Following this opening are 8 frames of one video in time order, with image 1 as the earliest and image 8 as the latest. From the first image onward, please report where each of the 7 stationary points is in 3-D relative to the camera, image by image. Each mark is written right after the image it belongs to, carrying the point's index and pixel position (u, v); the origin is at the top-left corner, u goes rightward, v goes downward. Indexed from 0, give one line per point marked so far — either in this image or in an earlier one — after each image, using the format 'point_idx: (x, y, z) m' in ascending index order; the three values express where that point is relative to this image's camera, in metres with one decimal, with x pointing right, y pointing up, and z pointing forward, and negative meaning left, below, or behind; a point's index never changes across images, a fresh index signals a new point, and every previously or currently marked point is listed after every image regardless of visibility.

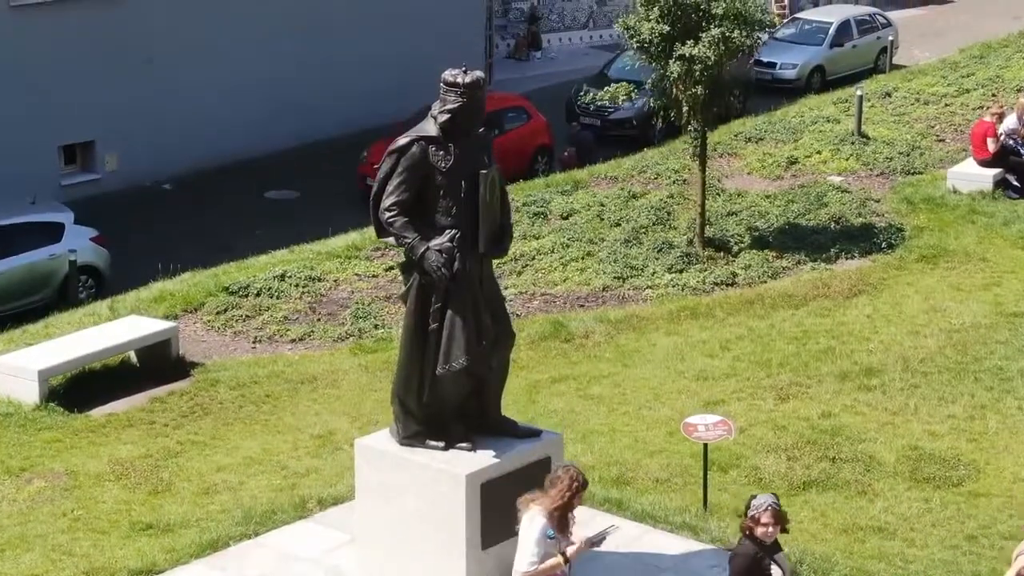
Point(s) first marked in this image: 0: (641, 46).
0: (+1.0, +1.9, +13.7) m
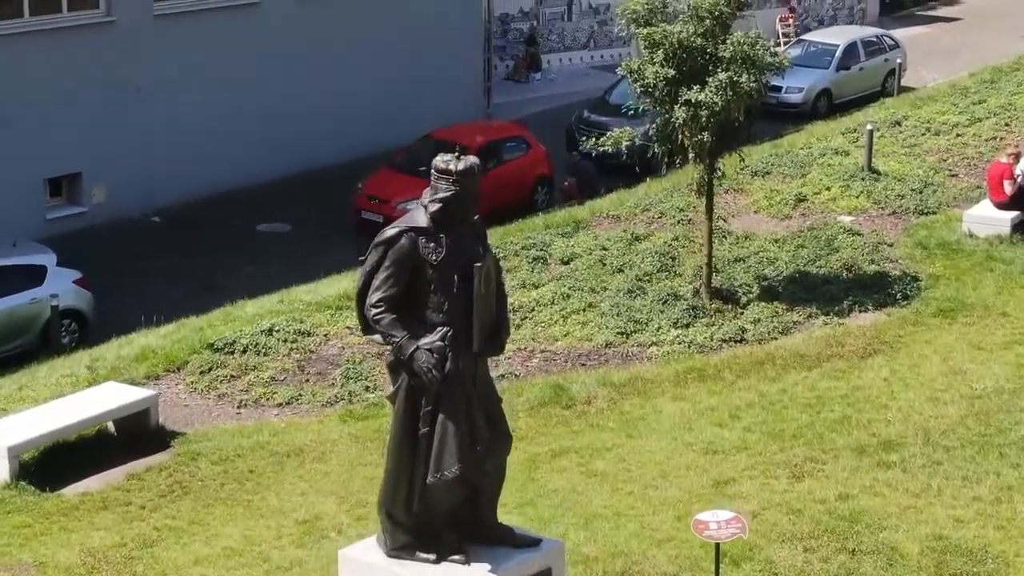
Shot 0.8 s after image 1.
0: (+1.0, +1.5, +13.1) m
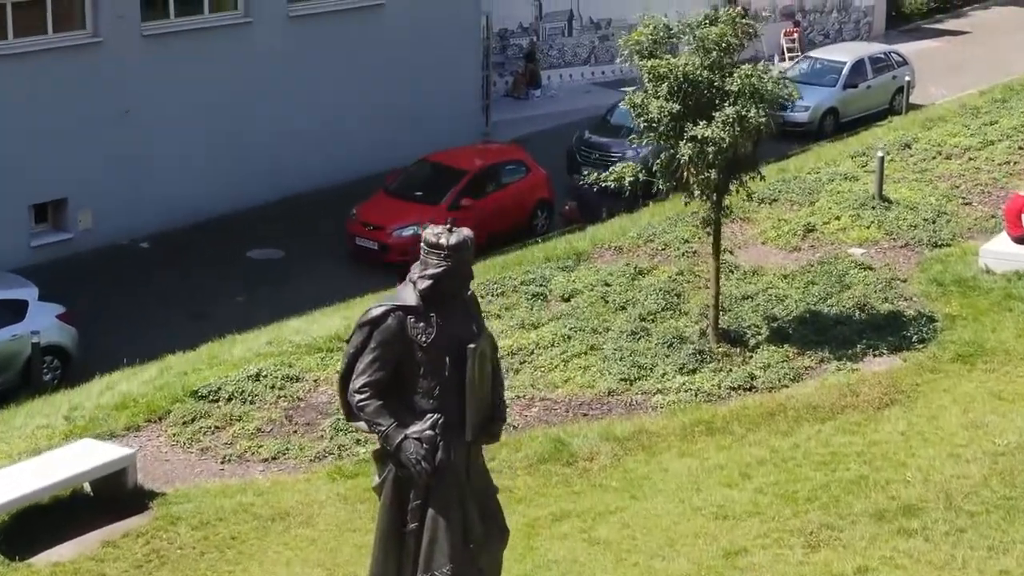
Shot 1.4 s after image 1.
0: (+1.0, +1.2, +12.5) m
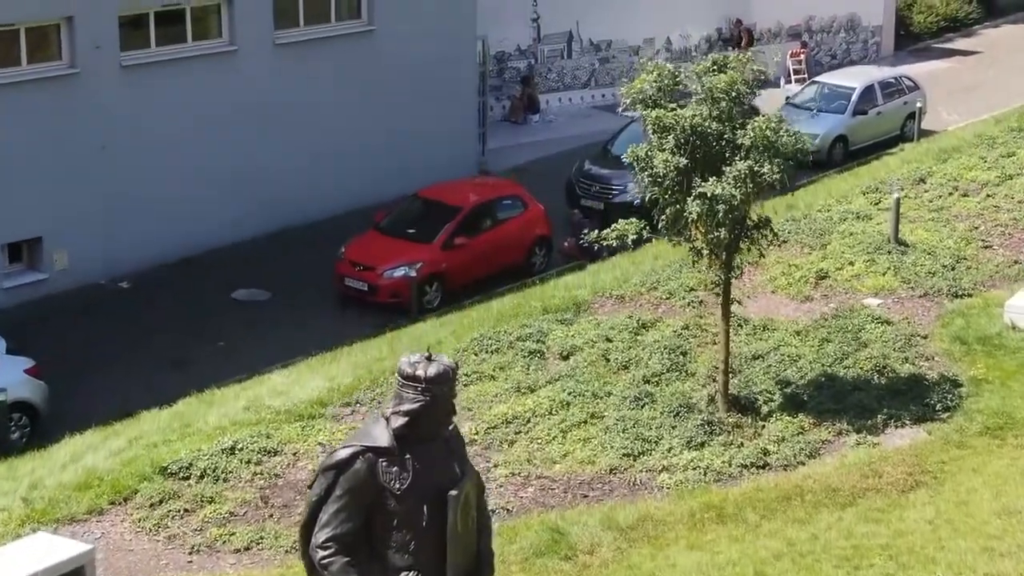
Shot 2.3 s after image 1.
0: (+0.9, +0.7, +11.7) m
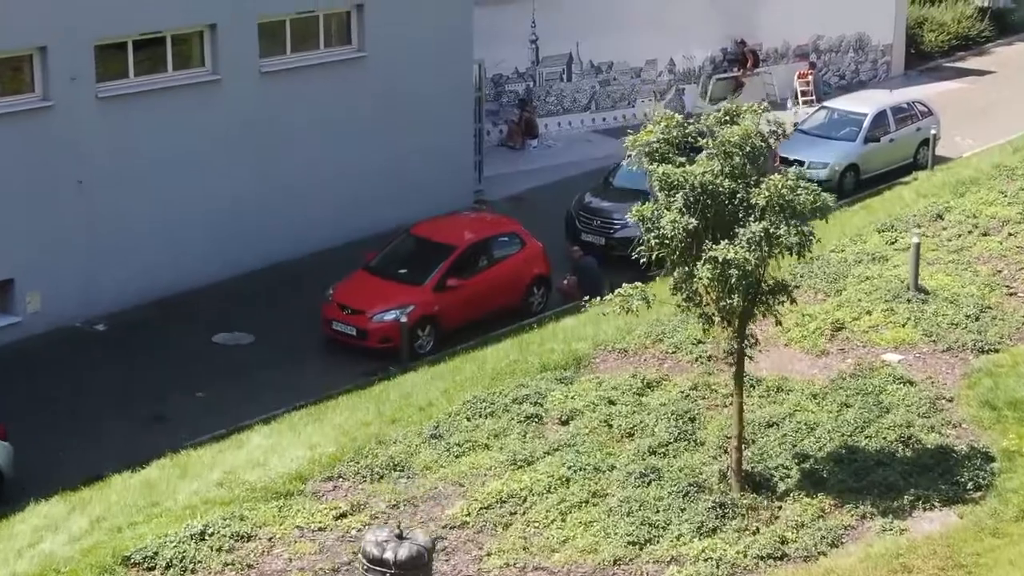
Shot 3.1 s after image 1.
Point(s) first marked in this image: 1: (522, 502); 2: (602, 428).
0: (+0.9, +0.3, +10.7) m
1: (0.0, -1.3, +11.2) m
2: (+0.6, -1.0, +12.5) m
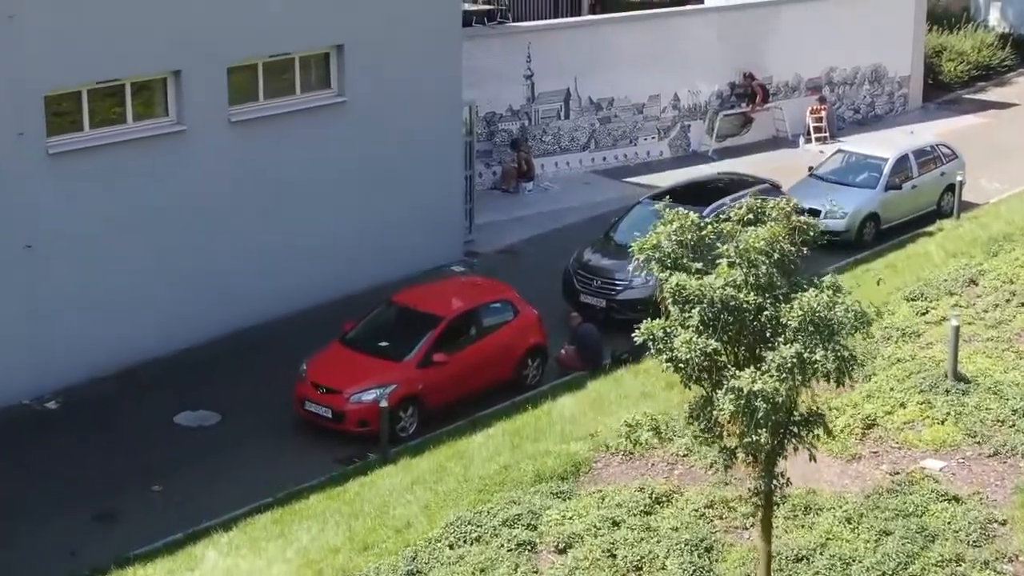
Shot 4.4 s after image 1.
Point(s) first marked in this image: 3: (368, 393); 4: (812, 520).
0: (+0.8, -0.4, +9.1) m
1: (0.0, -2.0, +9.5) m
2: (+0.6, -1.7, +10.8) m
3: (-1.3, -0.9, +15.5) m
4: (+1.9, -1.5, +11.3) m
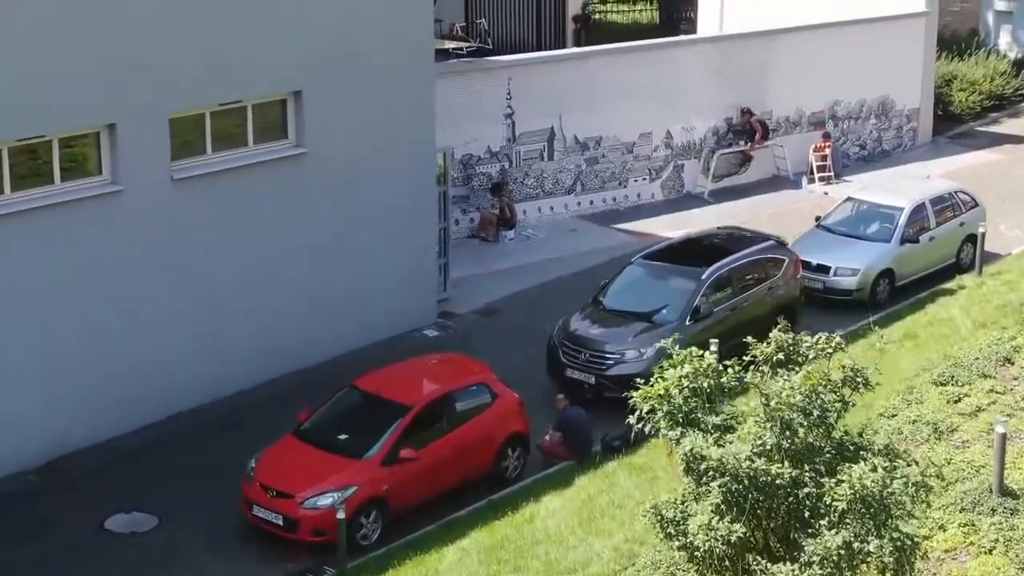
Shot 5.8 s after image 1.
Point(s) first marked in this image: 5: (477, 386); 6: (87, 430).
0: (+0.7, -1.1, +7.2) m
1: (-0.1, -2.7, +7.6) m
2: (+0.4, -2.4, +8.9) m
3: (-1.4, -1.6, +13.6) m
4: (+1.8, -2.1, +9.4) m
5: (-0.3, -0.8, +15.0) m
6: (-3.8, -1.3, +15.6) m
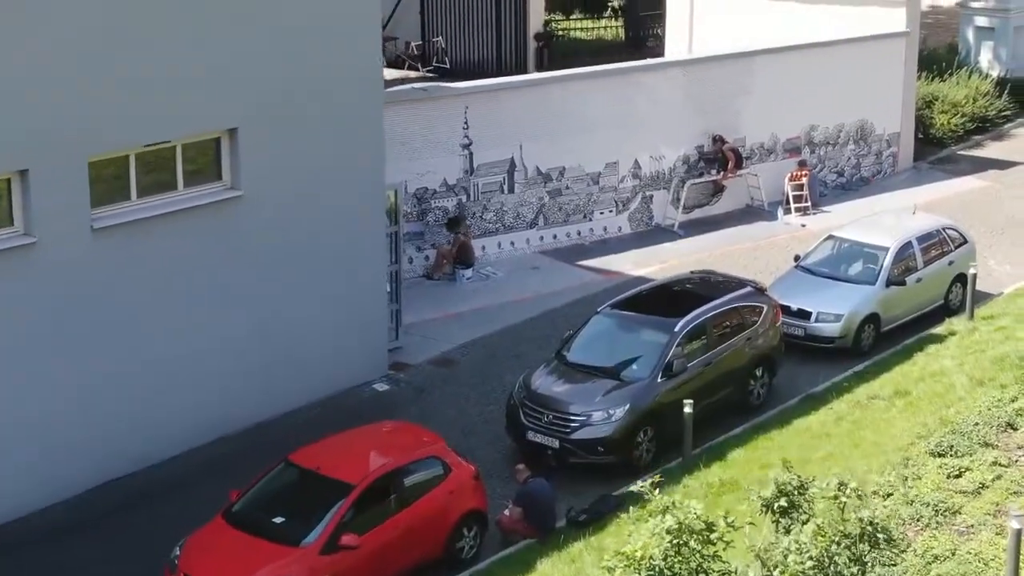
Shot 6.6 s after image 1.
0: (+0.5, -1.5, +5.8) m
1: (-0.3, -3.2, +6.2) m
2: (+0.2, -2.8, +7.5) m
3: (-1.8, -2.1, +12.2) m
4: (+1.6, -2.6, +8.1) m
5: (-0.6, -1.3, +13.6) m
6: (-4.1, -1.8, +14.2) m
